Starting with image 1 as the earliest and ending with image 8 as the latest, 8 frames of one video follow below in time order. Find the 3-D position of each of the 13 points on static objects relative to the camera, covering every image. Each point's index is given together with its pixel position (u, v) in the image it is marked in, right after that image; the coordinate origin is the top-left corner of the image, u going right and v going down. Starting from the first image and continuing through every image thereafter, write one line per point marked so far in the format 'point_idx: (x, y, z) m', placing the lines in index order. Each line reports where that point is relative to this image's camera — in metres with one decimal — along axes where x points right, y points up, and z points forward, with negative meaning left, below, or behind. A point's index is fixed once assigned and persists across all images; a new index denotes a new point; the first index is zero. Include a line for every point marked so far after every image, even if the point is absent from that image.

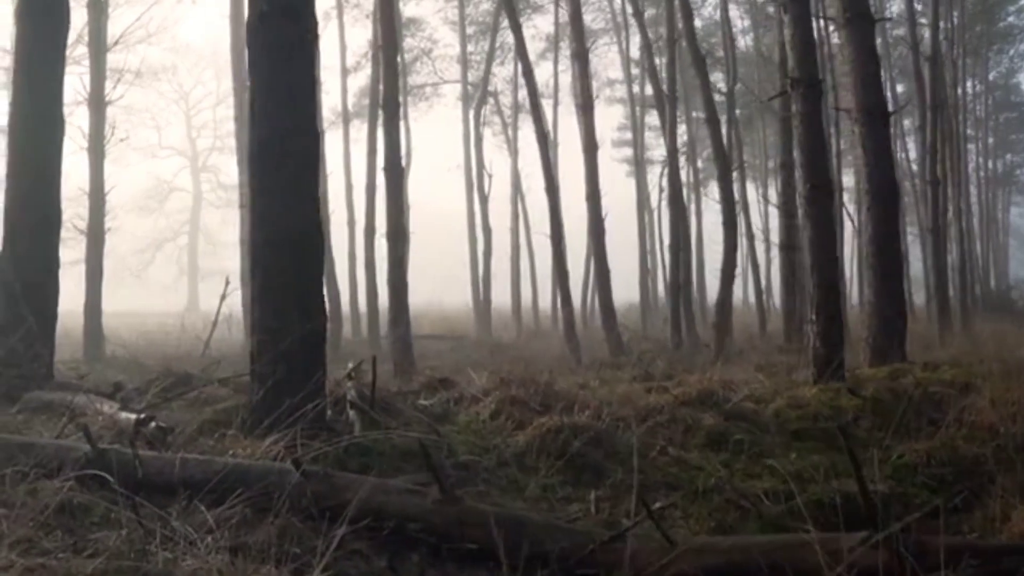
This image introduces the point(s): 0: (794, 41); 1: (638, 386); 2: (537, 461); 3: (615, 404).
0: (+2.8, +2.4, +9.9) m
1: (+1.2, -0.9, +9.9) m
2: (+0.2, -1.2, +6.9) m
3: (+0.9, -1.0, +8.4) m
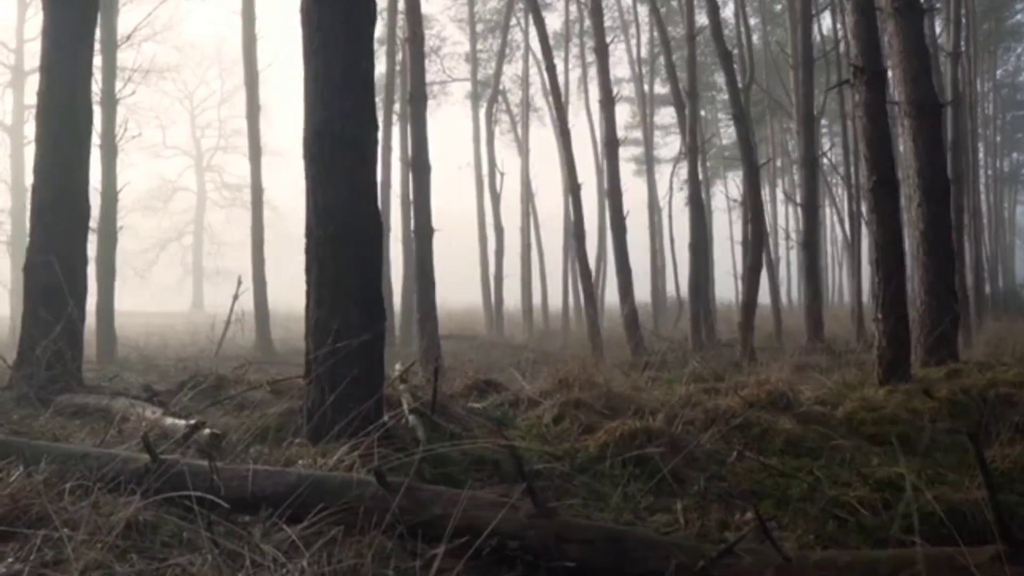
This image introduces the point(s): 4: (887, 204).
0: (+3.2, +2.4, +9.5) m
1: (+1.7, -0.9, +9.5) m
2: (+0.6, -1.1, +6.4) m
3: (+1.3, -0.9, +7.9) m
4: (+3.4, +0.8, +9.3) m
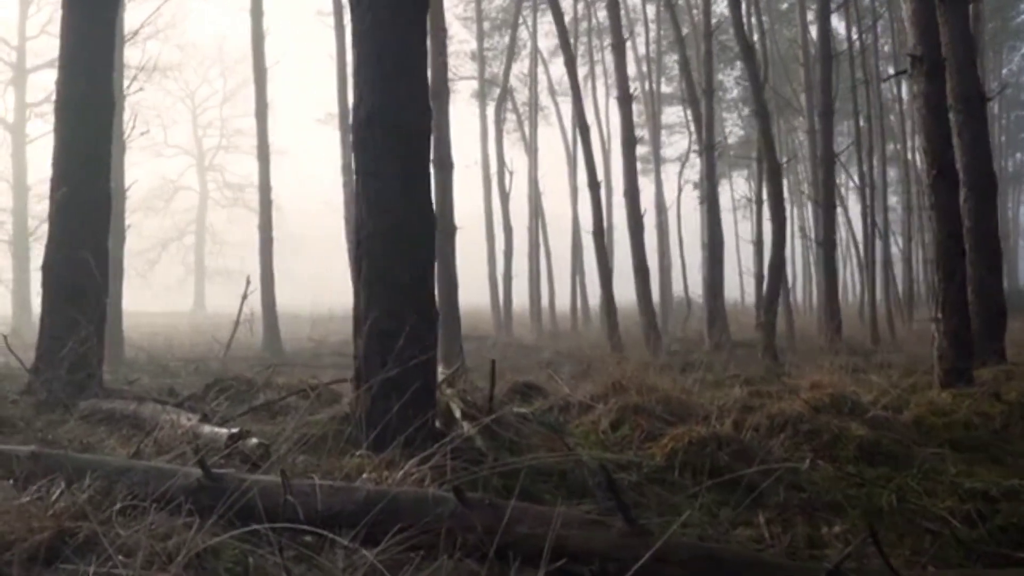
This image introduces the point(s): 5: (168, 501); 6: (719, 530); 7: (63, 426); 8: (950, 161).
0: (+3.6, +2.4, +9.1) m
1: (+2.1, -0.9, +9.0) m
2: (+1.0, -1.1, +6.0) m
3: (+1.7, -0.9, +7.5) m
4: (+3.8, +0.8, +8.9) m
5: (-1.4, -0.9, +4.2) m
6: (+1.1, -1.3, +5.3) m
7: (-3.0, -0.9, +6.7) m
8: (+3.8, +1.1, +8.9) m
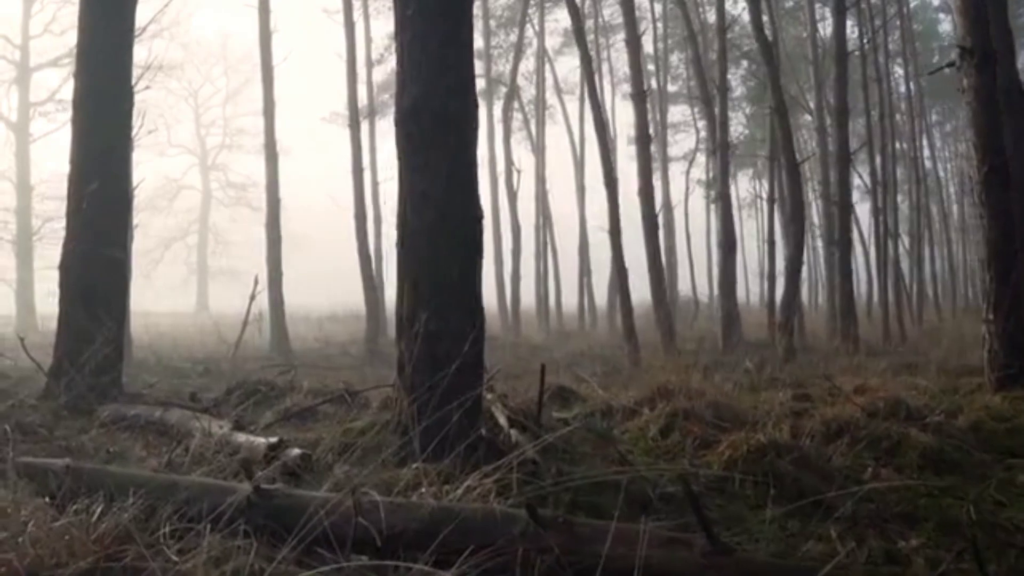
0: (+3.9, +2.4, +8.7) m
1: (+2.4, -0.9, +8.7) m
2: (+1.3, -1.1, +5.7) m
3: (+2.0, -0.9, +7.2) m
4: (+4.1, +0.8, +8.6) m
5: (-1.1, -0.9, +3.8) m
6: (+1.4, -1.3, +4.9) m
7: (-2.7, -0.9, +6.4) m
8: (+4.1, +1.1, +8.5) m
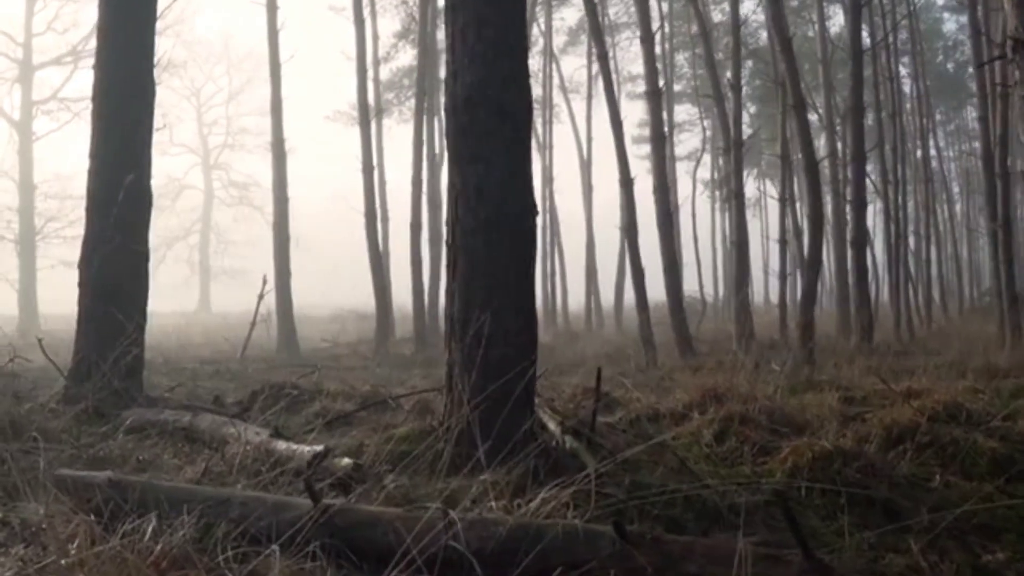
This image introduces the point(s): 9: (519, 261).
0: (+4.2, +2.4, +8.4) m
1: (+2.7, -0.9, +8.4) m
2: (+1.6, -1.1, +5.4) m
3: (+2.3, -0.9, +6.8) m
4: (+4.4, +0.8, +8.3) m
5: (-0.8, -0.9, +3.5) m
6: (+1.6, -1.2, +4.6) m
7: (-2.4, -0.9, +6.1) m
8: (+4.4, +1.1, +8.2) m
9: (0.0, +0.1, +5.2) m
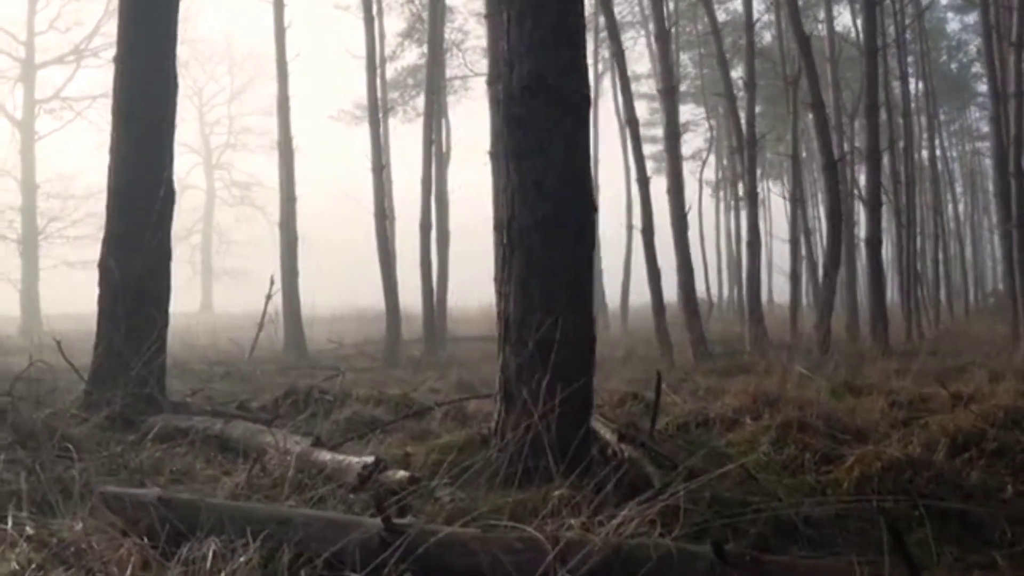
0: (+4.4, +2.4, +8.1) m
1: (+2.9, -0.9, +8.1) m
2: (+1.9, -1.1, +5.1) m
3: (+2.6, -0.9, +6.6) m
4: (+4.7, +0.8, +8.0) m
5: (-0.5, -0.9, +3.2) m
6: (+1.9, -1.2, +4.3) m
7: (-2.1, -0.9, +5.8) m
8: (+4.7, +1.1, +7.9) m
9: (+0.3, +0.1, +4.9) m
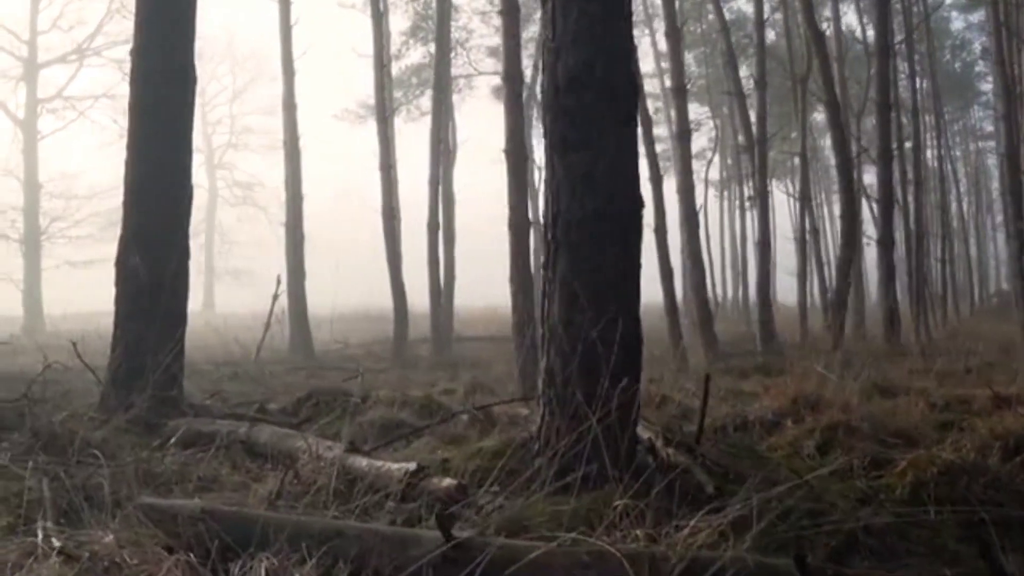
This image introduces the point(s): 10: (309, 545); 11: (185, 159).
0: (+4.6, +2.4, +7.9) m
1: (+3.1, -0.9, +7.9) m
2: (+2.1, -1.1, +4.9) m
3: (+2.8, -0.9, +6.3) m
4: (+4.9, +0.8, +7.8) m
5: (-0.3, -0.9, +3.0) m
6: (+2.1, -1.2, +4.1) m
7: (-1.9, -0.9, +5.6) m
8: (+4.9, +1.1, +7.7) m
9: (+0.5, +0.1, +4.7) m
10: (-0.7, -0.8, +3.2) m
11: (-2.5, +1.0, +7.7) m
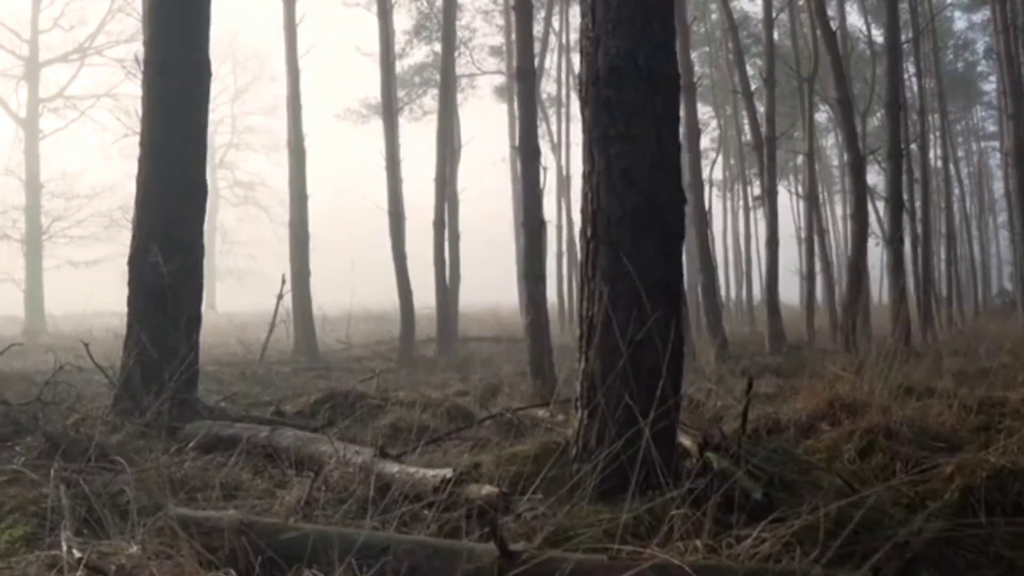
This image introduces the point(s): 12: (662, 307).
0: (+4.8, +2.5, +7.7) m
1: (+3.3, -0.9, +7.7) m
2: (+2.2, -1.1, +4.7) m
3: (+2.9, -0.9, +6.2) m
4: (+5.0, +0.8, +7.6) m
5: (-0.2, -0.9, +2.8) m
6: (+2.3, -1.2, +3.9) m
7: (-1.7, -0.9, +5.4) m
8: (+5.1, +1.1, +7.5) m
9: (+0.7, +0.2, +4.5) m
10: (-0.5, -0.8, +3.0) m
11: (-2.3, +1.0, +7.5) m
12: (+0.6, -0.1, +4.4) m
